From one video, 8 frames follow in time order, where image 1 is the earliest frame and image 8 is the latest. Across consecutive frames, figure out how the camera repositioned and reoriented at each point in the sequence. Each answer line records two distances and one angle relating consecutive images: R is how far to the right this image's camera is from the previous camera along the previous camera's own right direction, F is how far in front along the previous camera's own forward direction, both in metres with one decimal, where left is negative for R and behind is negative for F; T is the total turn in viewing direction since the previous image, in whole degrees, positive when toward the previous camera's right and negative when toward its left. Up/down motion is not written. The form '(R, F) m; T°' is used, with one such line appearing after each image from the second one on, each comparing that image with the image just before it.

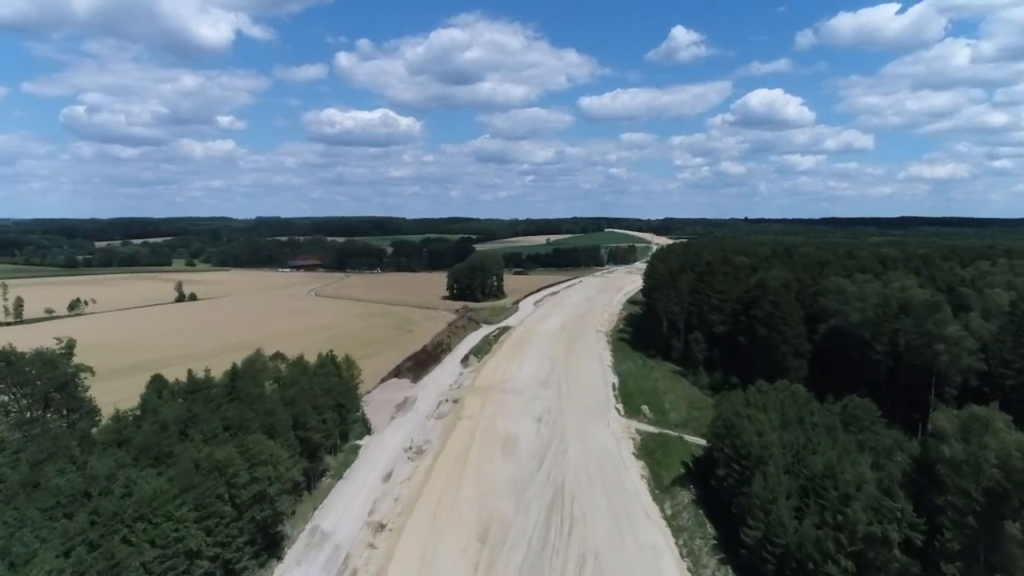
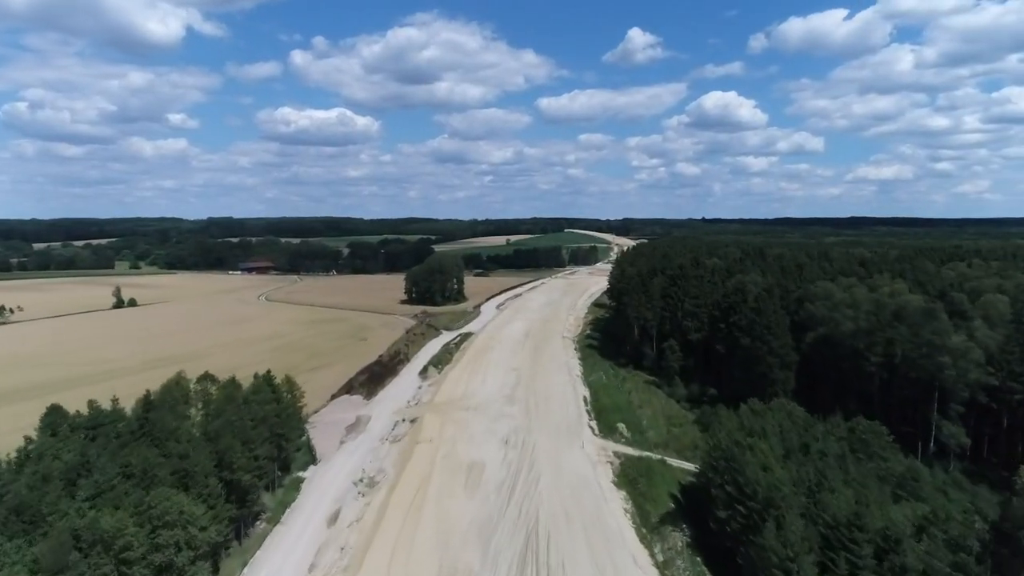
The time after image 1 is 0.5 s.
(-0.2, +4.2) m; +3°
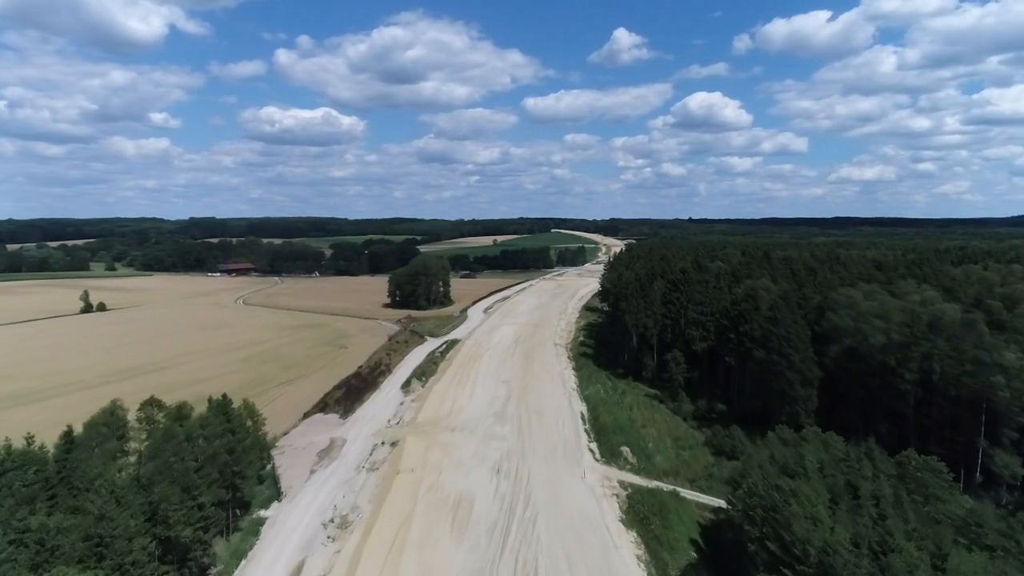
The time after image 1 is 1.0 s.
(-0.3, +4.2) m; +1°
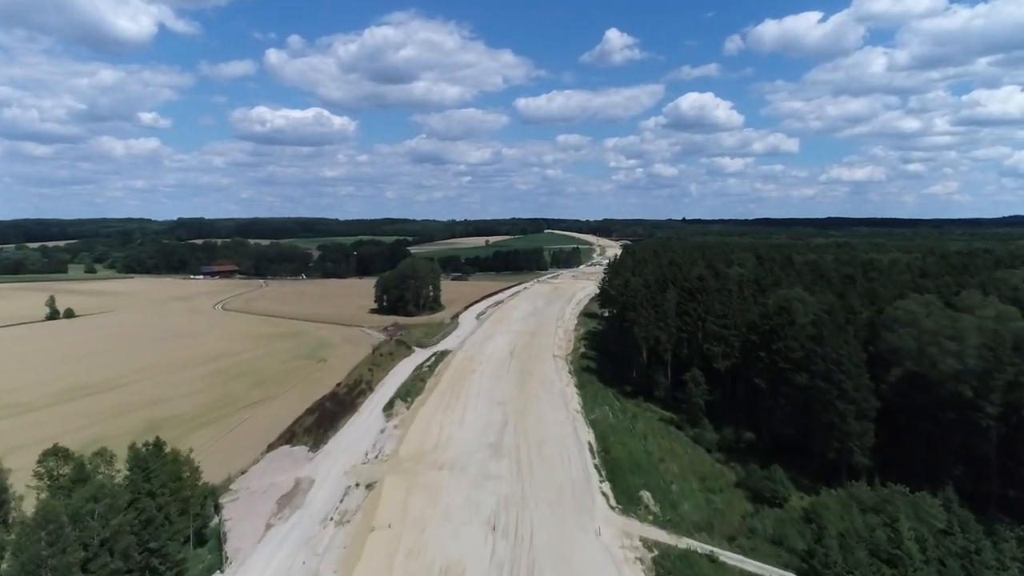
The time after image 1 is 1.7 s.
(-0.3, +6.0) m; +1°
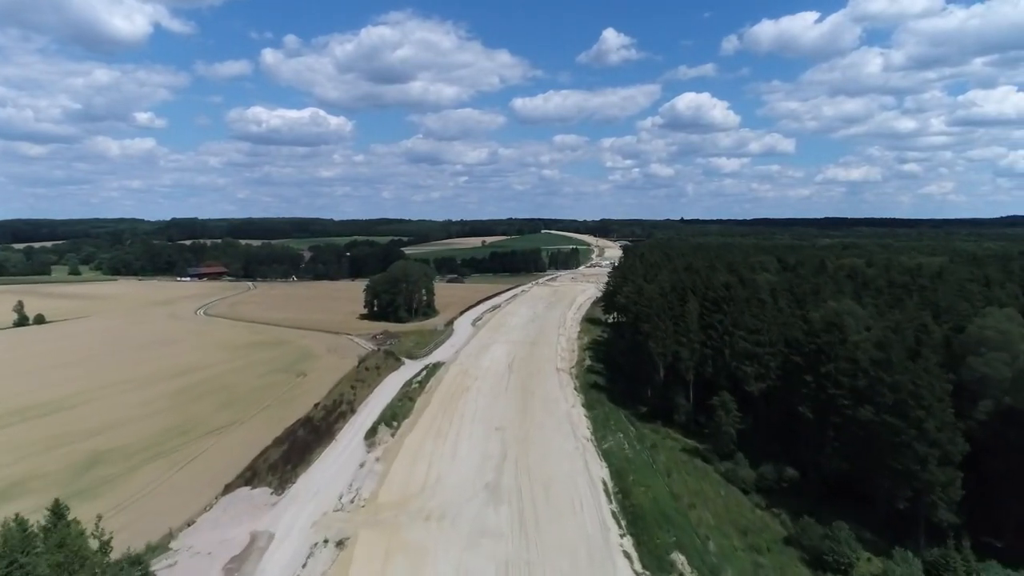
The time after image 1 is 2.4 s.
(-0.2, +5.9) m; 0°
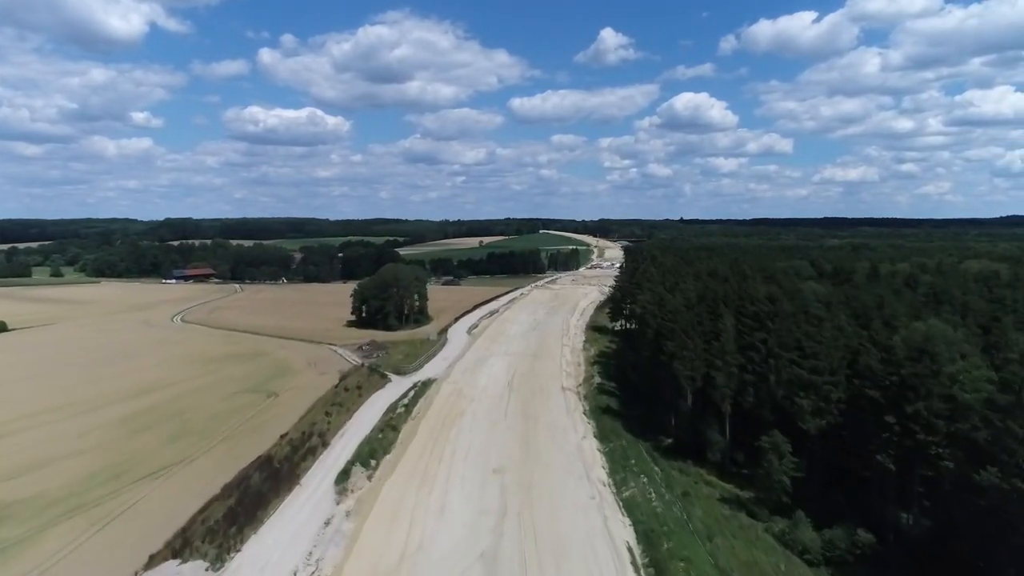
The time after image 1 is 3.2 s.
(-0.1, +7.0) m; 0°
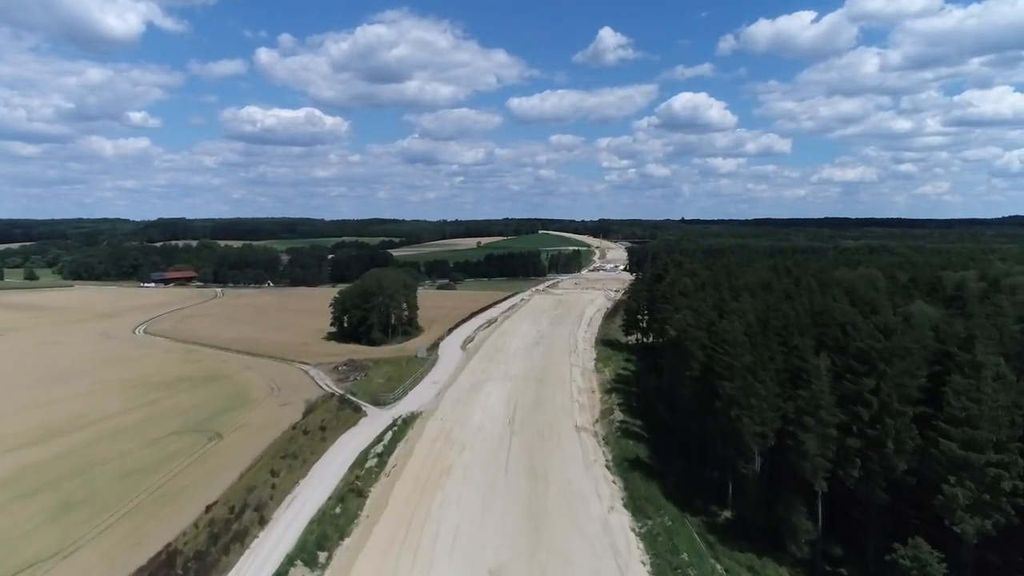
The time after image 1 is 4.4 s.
(-0.2, +10.3) m; 0°
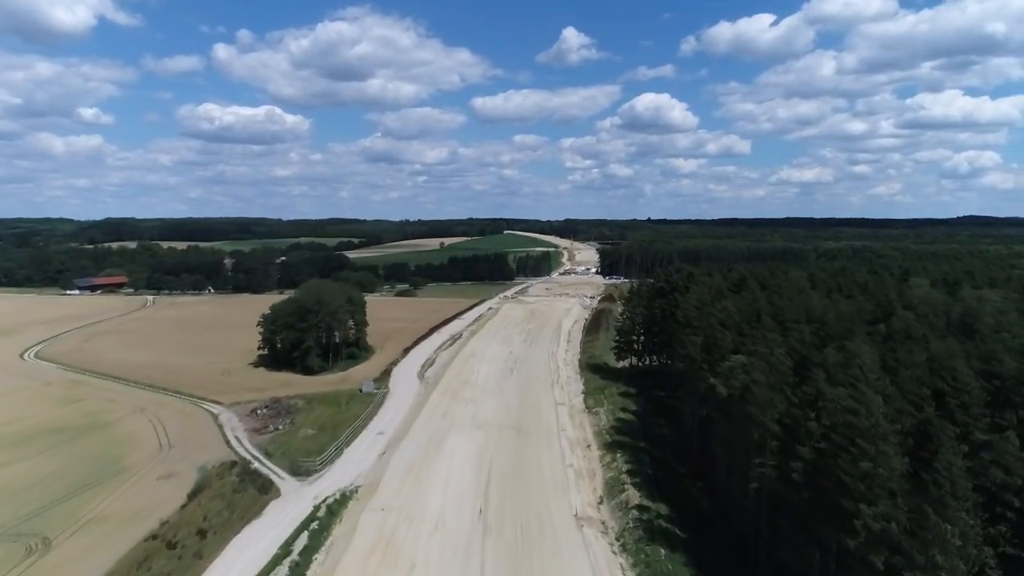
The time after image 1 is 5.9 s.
(-0.3, +13.1) m; +3°
